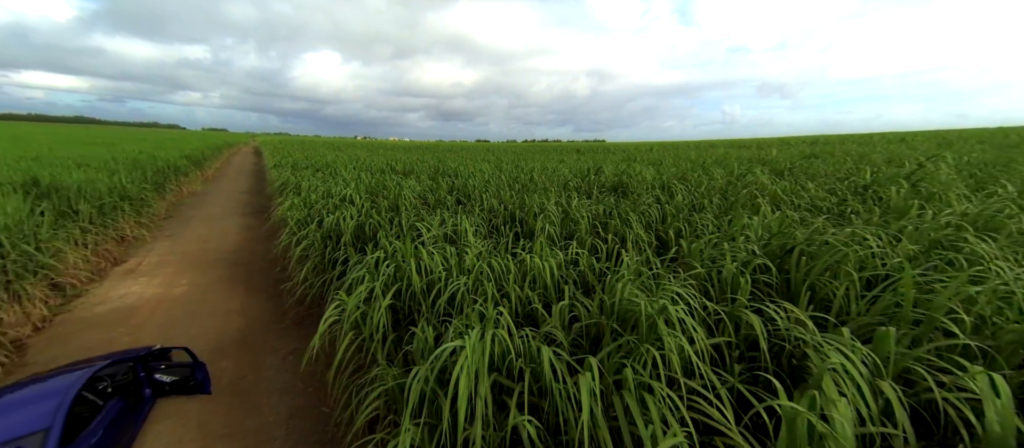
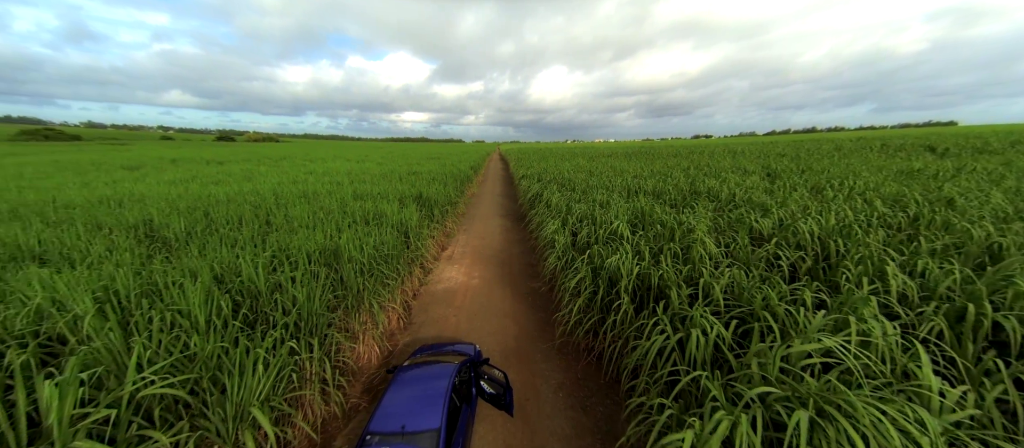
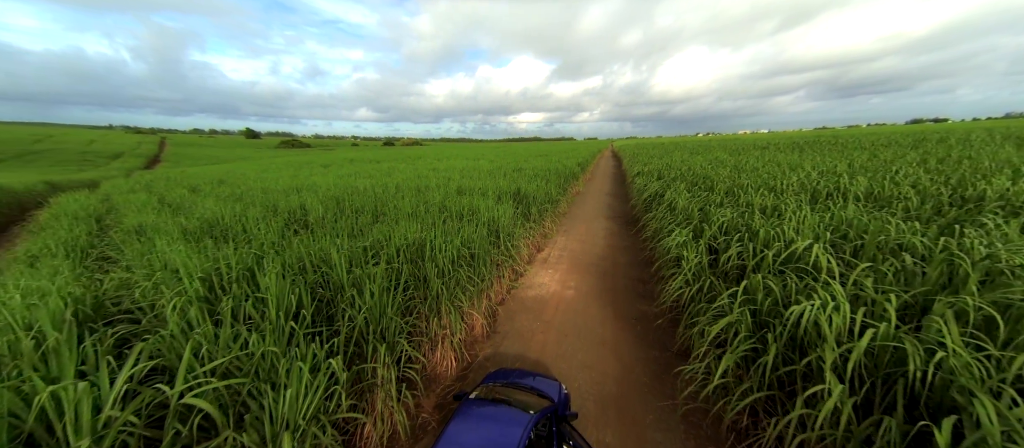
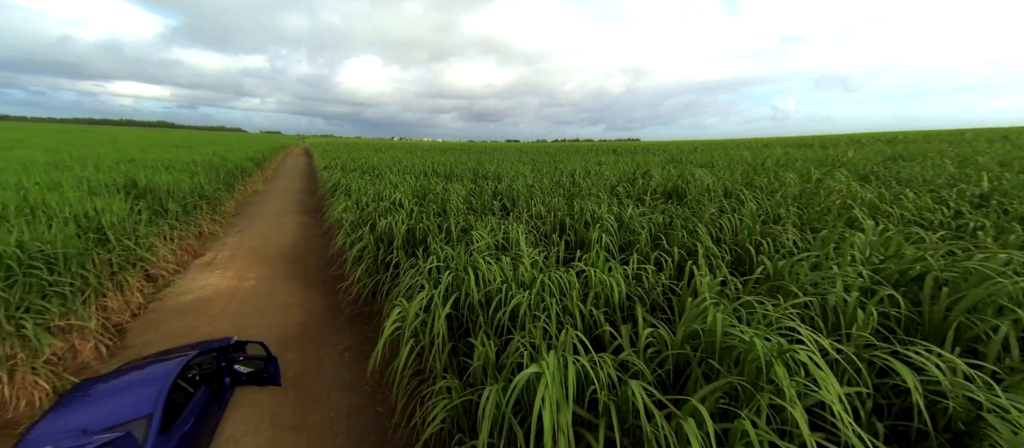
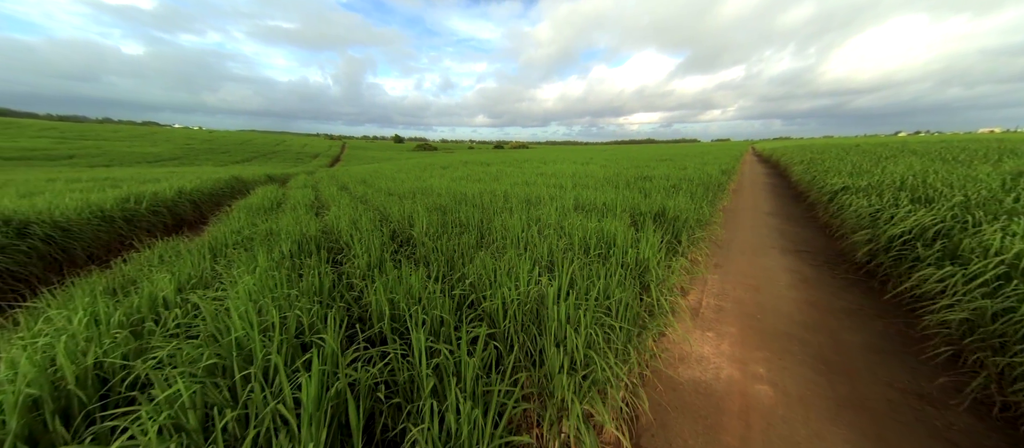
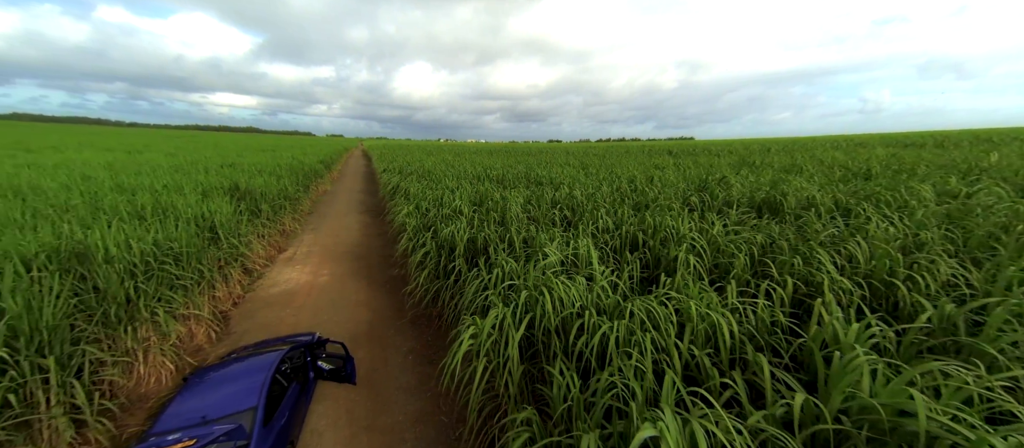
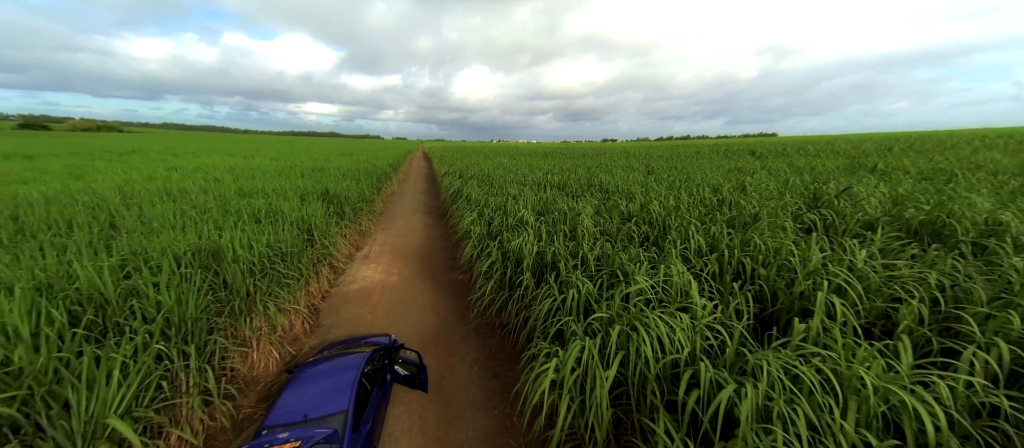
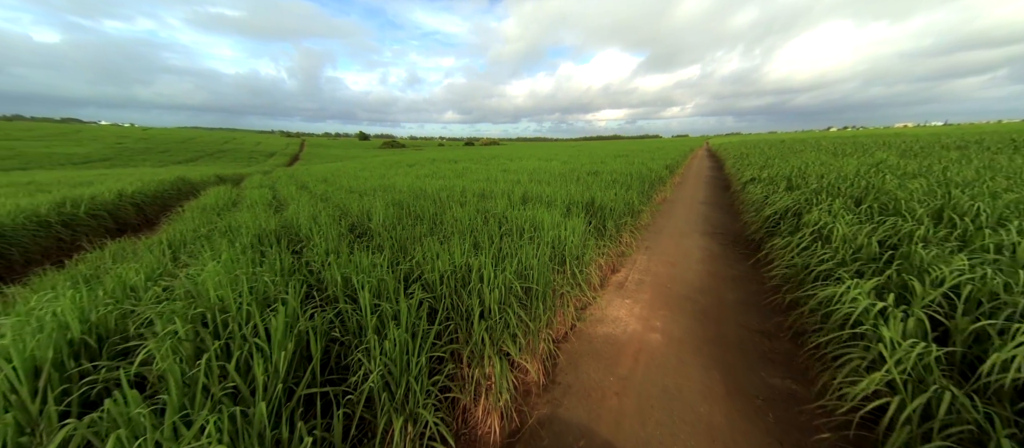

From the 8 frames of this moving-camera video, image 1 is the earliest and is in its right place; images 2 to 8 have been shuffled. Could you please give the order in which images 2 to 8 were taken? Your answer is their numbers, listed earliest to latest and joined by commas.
4, 6, 7, 2, 3, 8, 5
